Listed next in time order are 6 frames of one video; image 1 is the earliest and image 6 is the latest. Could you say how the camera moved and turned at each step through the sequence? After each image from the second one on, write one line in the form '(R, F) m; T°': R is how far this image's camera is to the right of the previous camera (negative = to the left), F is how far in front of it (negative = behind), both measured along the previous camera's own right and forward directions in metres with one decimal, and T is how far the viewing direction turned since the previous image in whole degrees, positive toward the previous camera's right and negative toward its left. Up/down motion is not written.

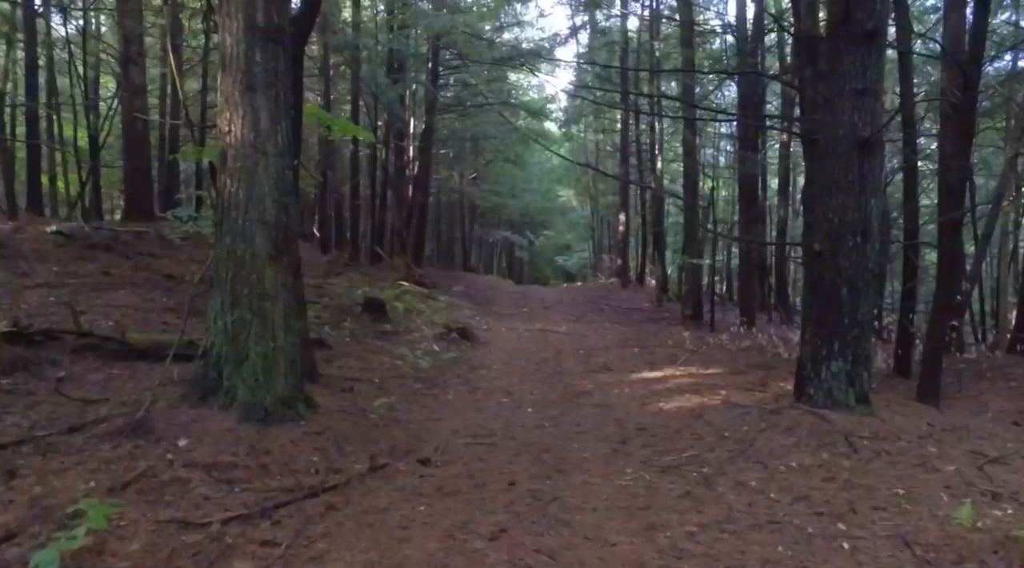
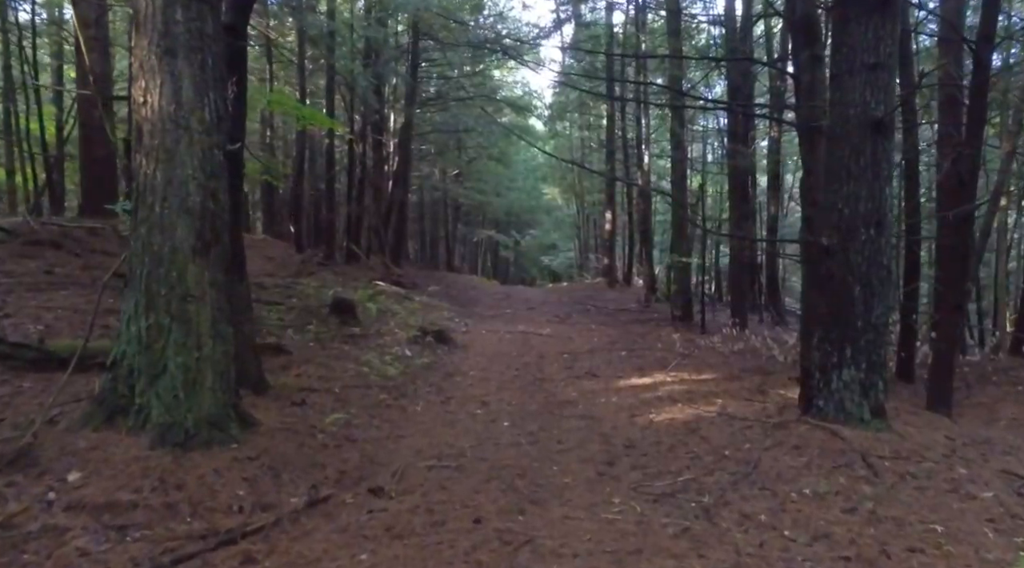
(+0.1, +0.8) m; +1°
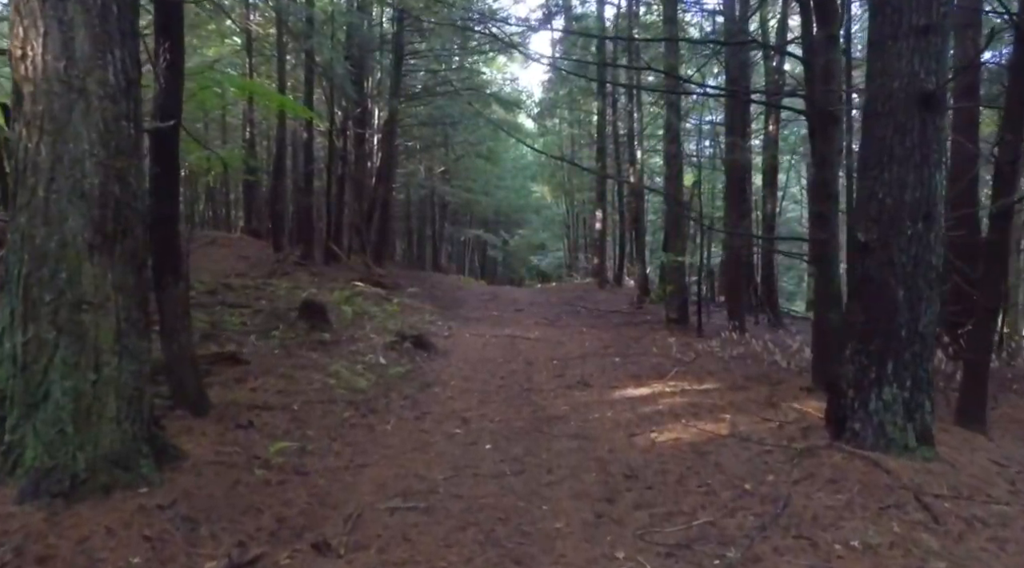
(0.0, +0.9) m; +1°
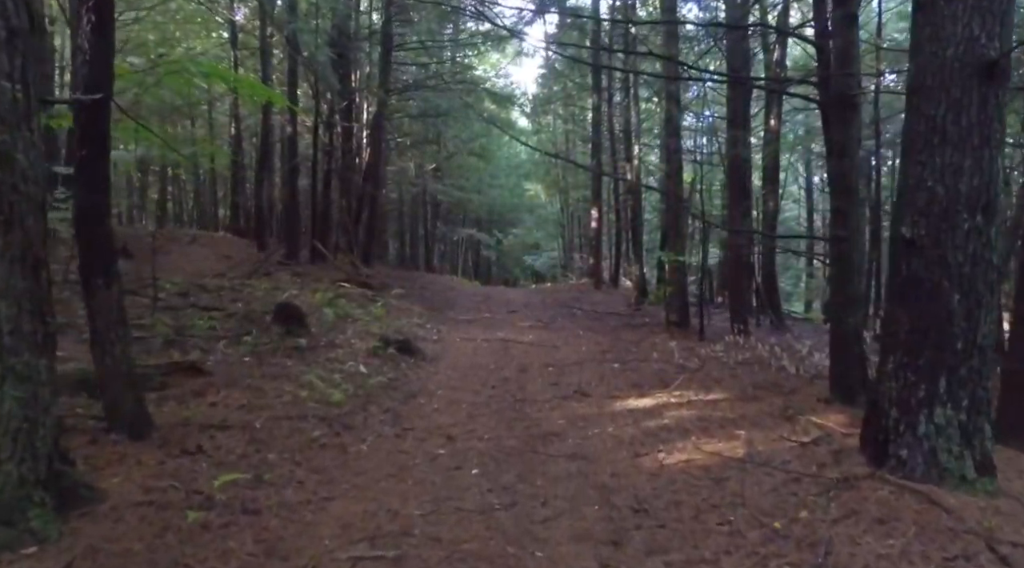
(0.0, +0.7) m; 0°
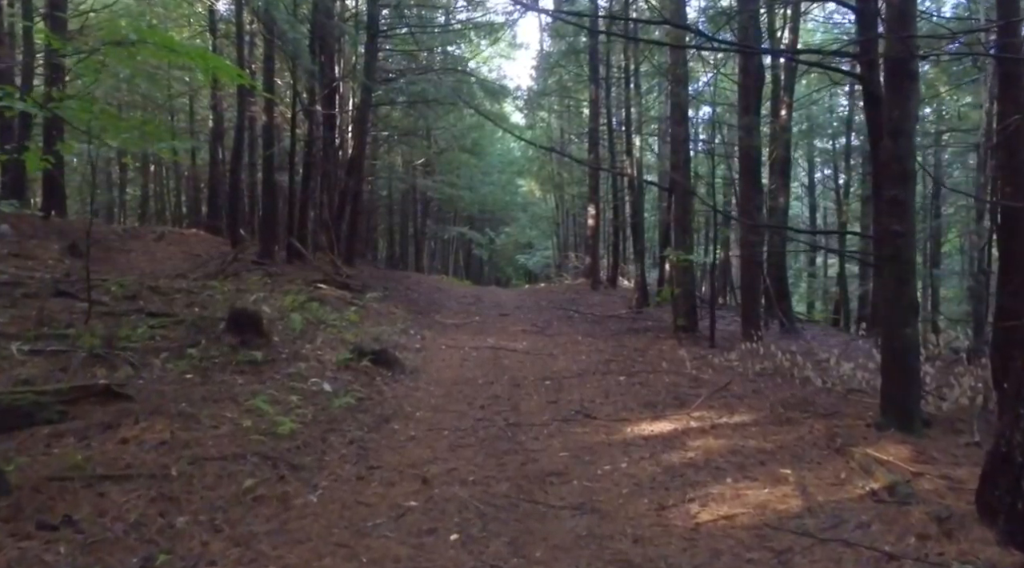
(0.0, +1.3) m; +1°
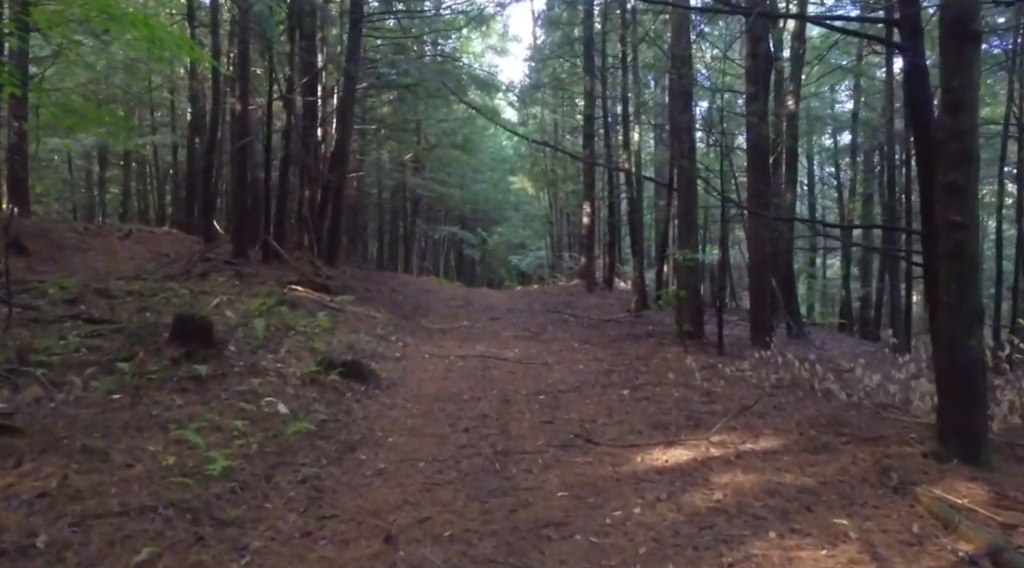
(0.0, +1.1) m; +1°
